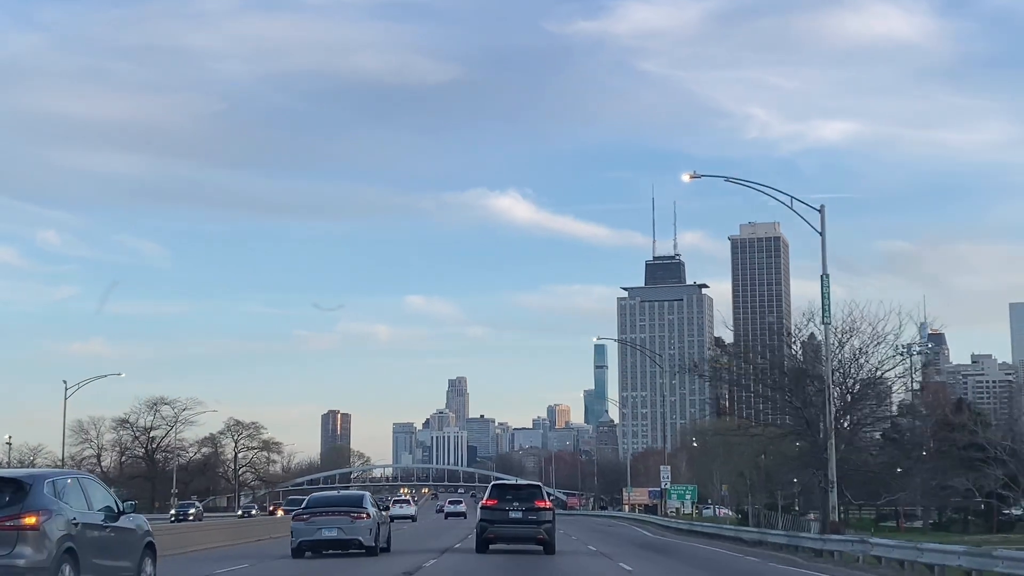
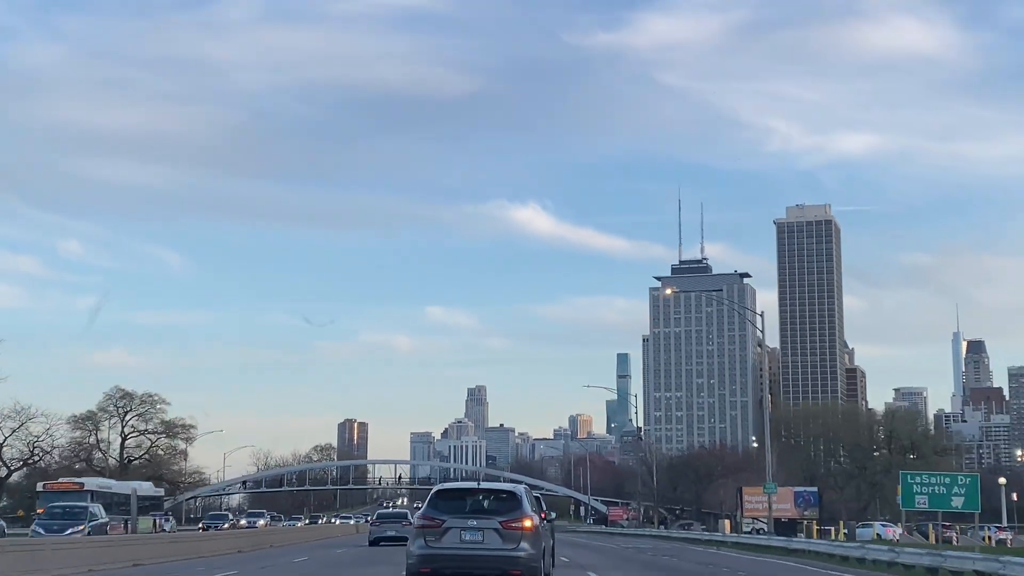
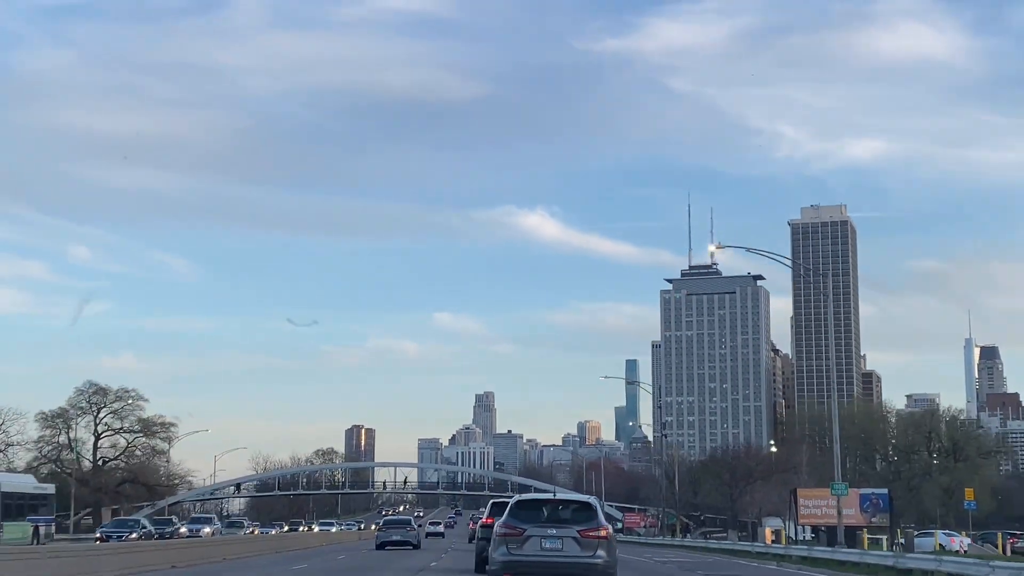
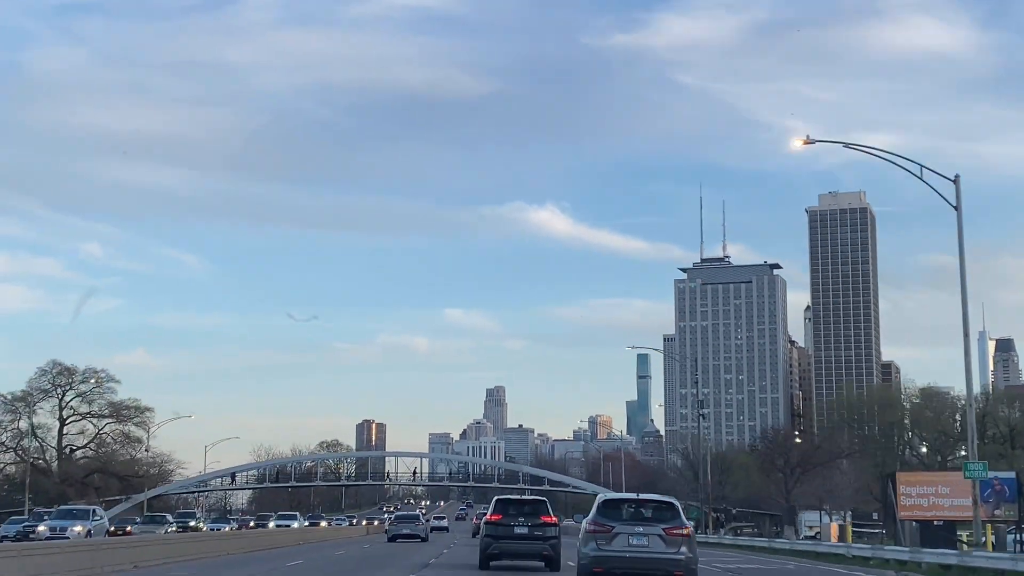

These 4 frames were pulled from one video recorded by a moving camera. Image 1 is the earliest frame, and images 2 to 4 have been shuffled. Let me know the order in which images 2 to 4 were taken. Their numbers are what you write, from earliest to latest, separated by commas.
2, 3, 4
